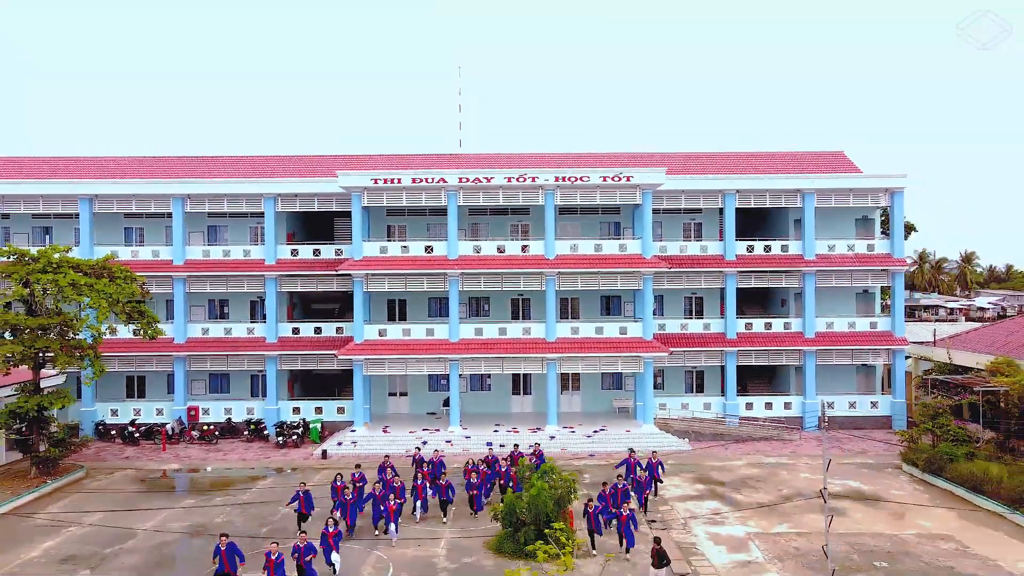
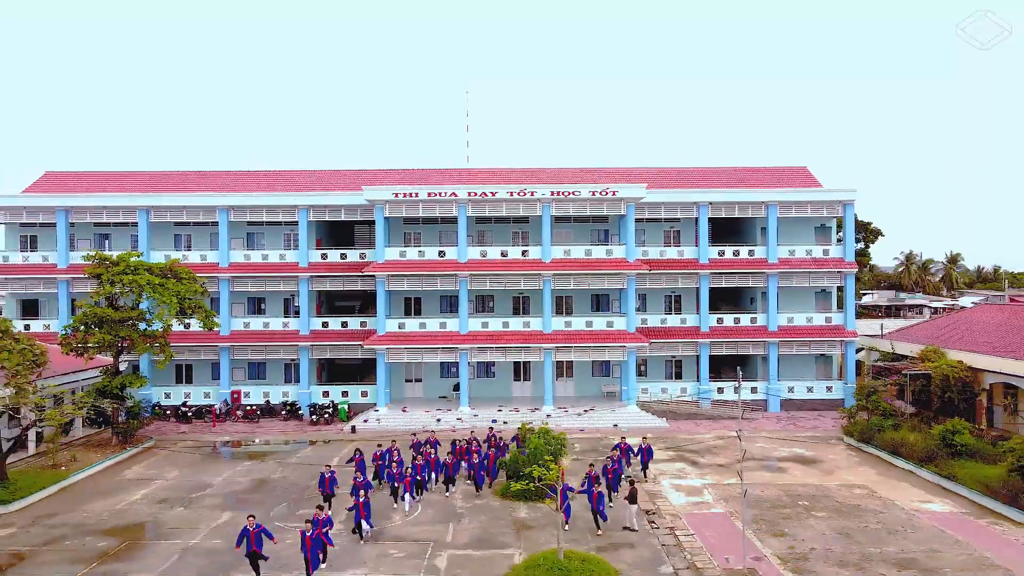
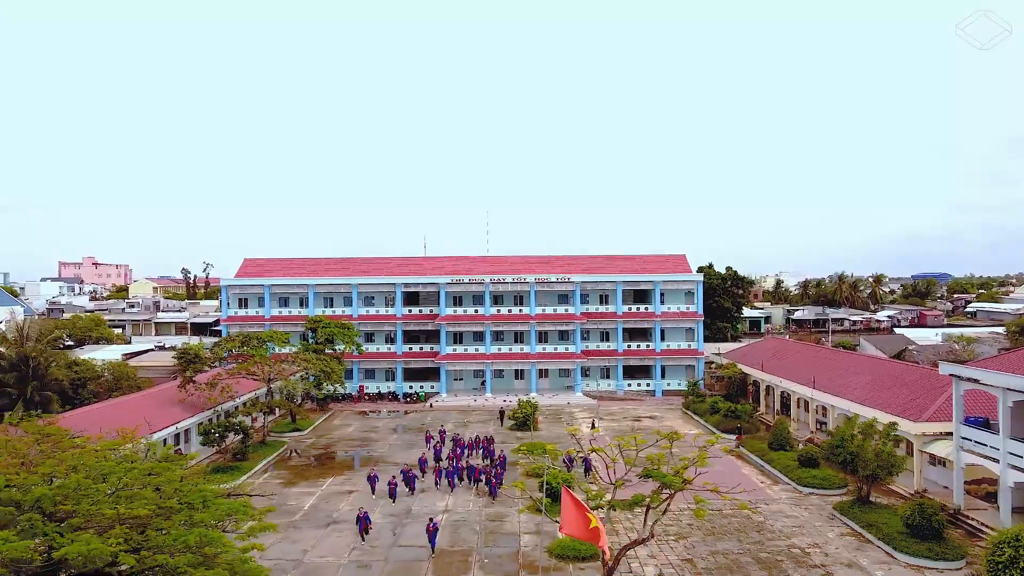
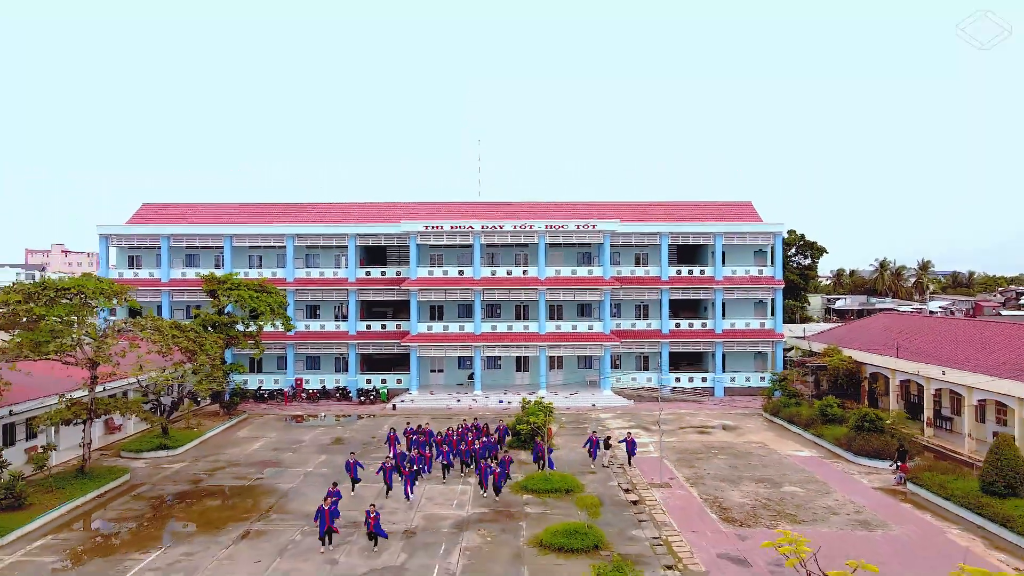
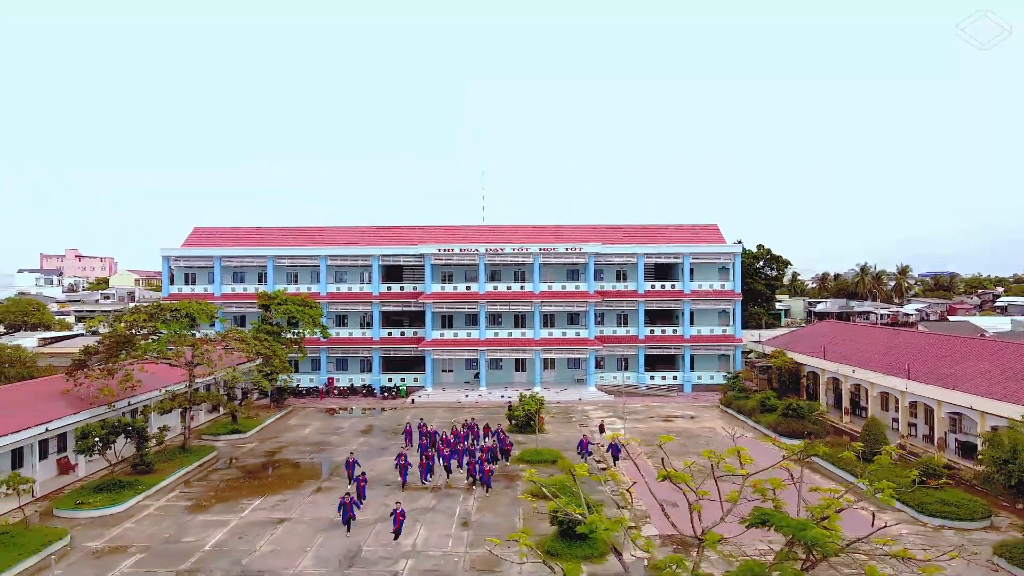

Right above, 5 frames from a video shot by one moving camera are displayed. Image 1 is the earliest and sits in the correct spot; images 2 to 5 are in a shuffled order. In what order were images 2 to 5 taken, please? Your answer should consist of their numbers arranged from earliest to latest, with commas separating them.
2, 4, 5, 3
